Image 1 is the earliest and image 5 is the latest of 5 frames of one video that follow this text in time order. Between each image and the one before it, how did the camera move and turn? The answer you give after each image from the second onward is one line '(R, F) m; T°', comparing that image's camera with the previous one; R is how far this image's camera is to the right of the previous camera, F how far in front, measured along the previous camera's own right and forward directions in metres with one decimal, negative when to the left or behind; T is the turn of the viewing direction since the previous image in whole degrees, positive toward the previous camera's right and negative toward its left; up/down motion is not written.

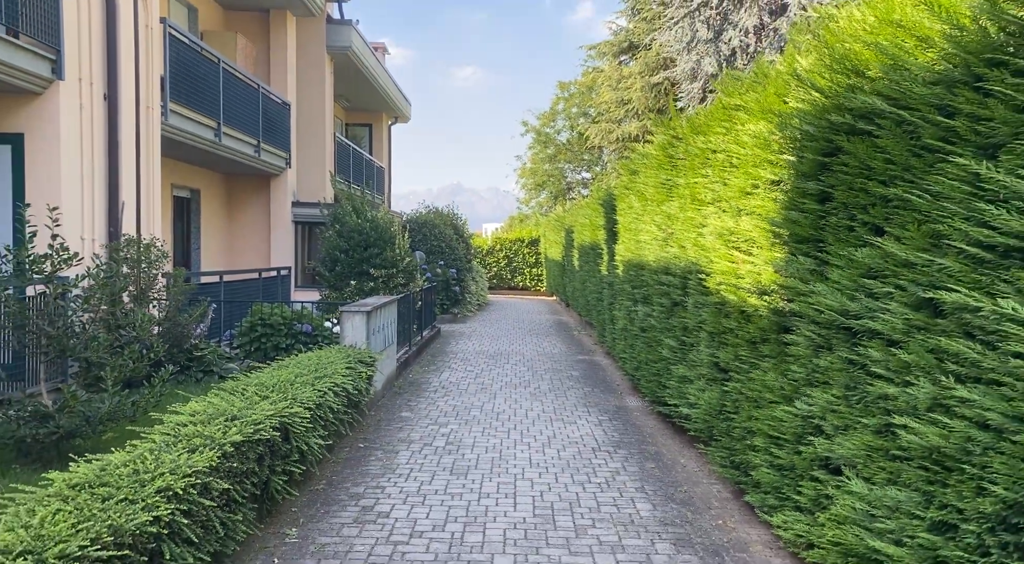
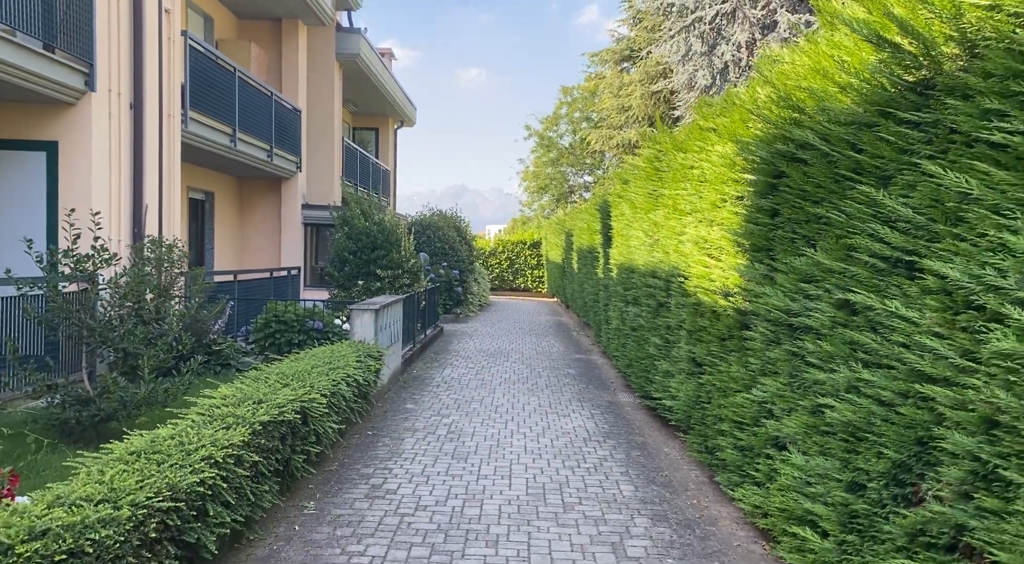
(0.0, -0.6) m; 0°
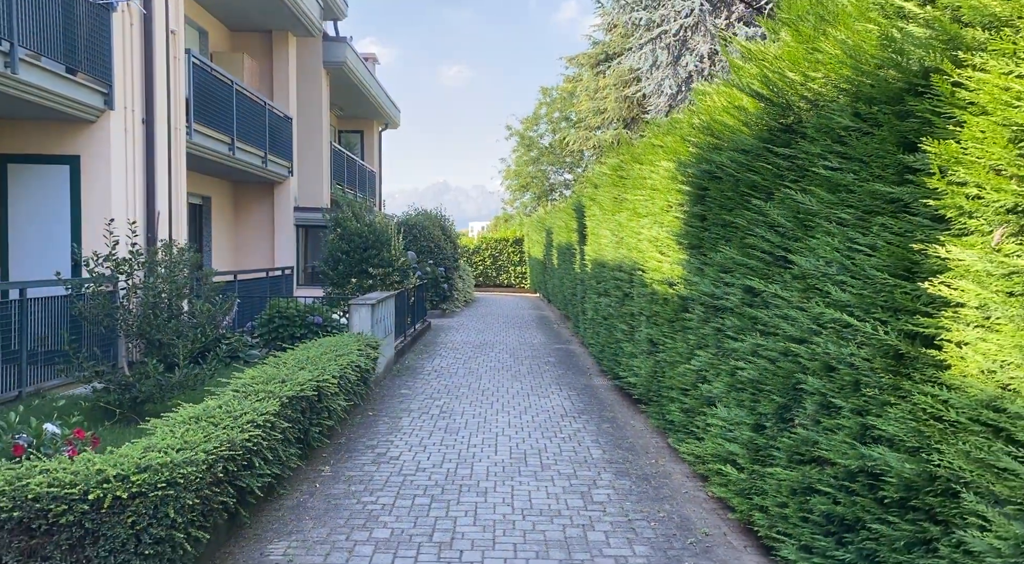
(0.0, -1.0) m; +1°
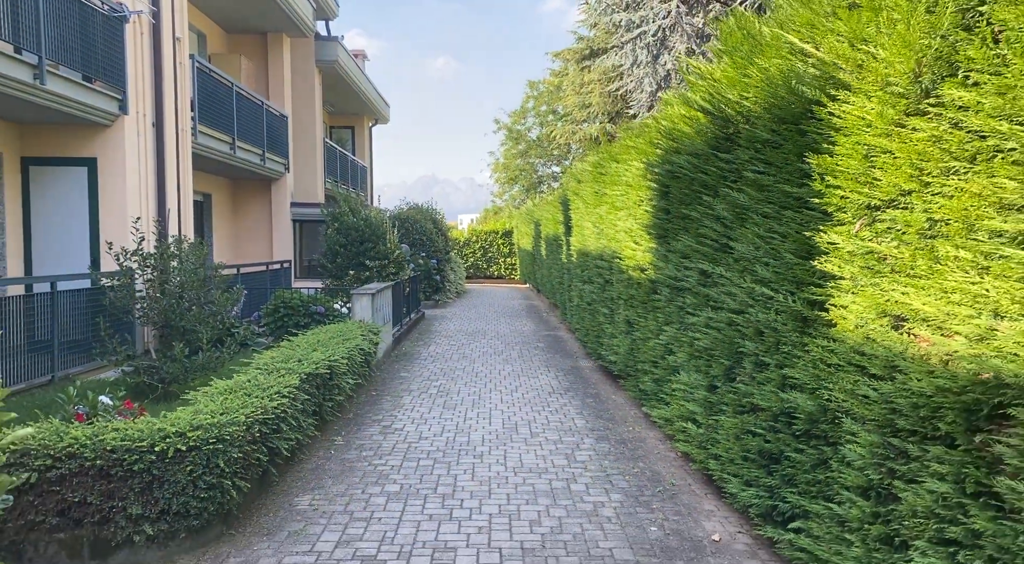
(0.0, -0.7) m; +1°
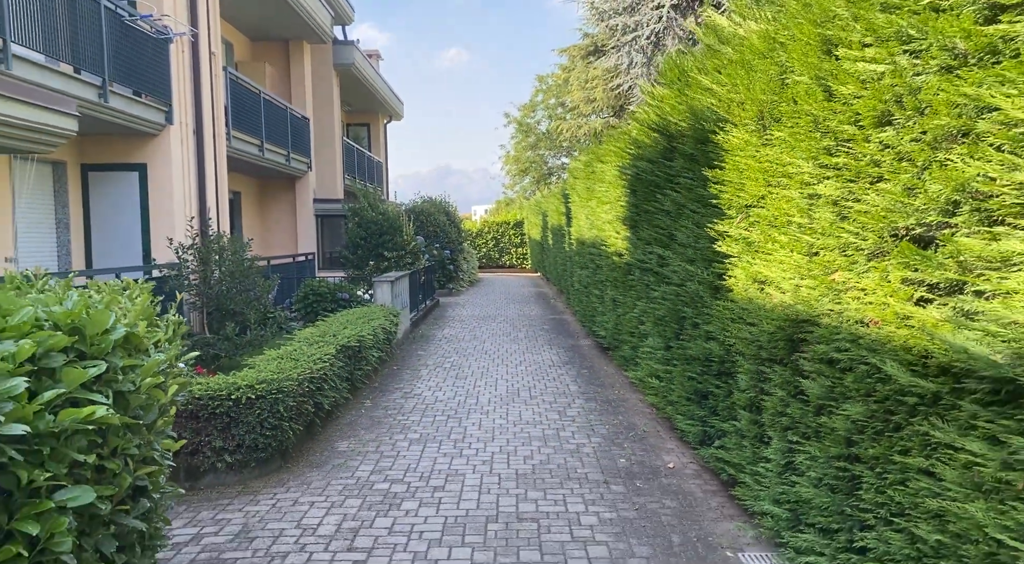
(+0.2, -1.2) m; -1°
